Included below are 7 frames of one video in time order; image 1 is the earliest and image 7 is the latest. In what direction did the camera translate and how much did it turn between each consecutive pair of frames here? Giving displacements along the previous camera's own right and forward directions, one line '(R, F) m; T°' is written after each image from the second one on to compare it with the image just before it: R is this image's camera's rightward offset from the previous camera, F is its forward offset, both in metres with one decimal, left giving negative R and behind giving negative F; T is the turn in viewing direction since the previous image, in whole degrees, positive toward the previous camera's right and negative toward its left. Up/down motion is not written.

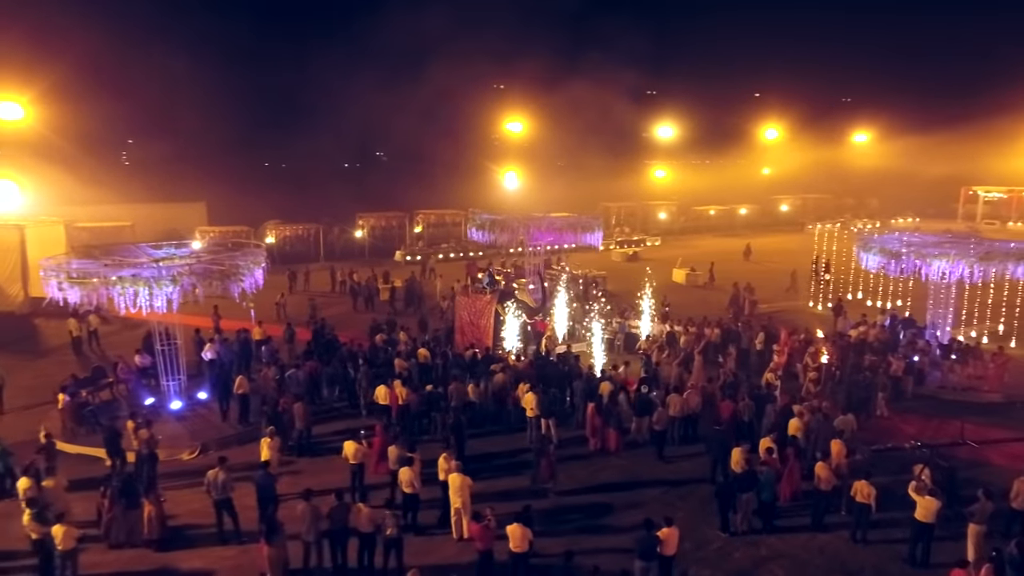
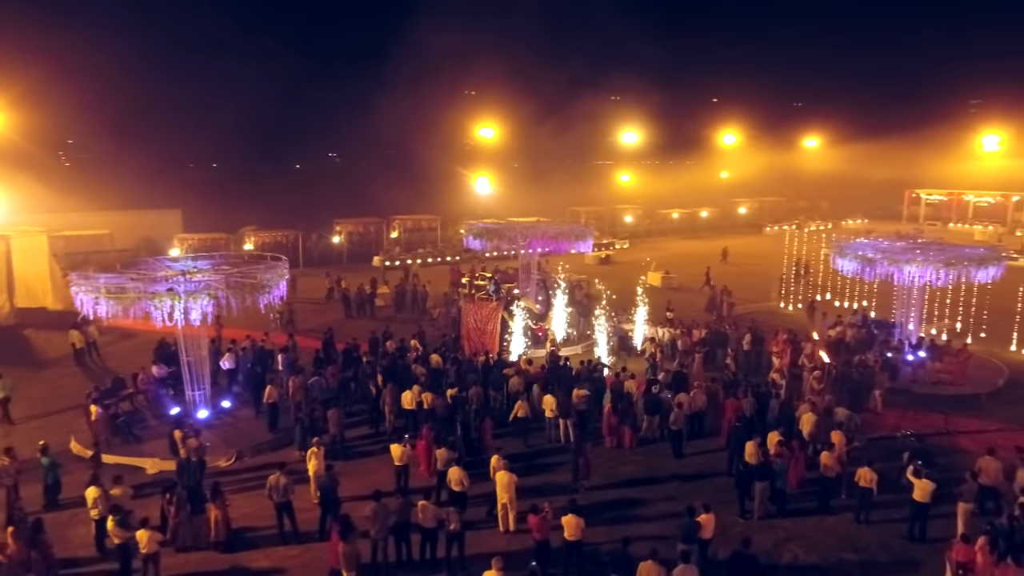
(-1.3, -0.9) m; +4°
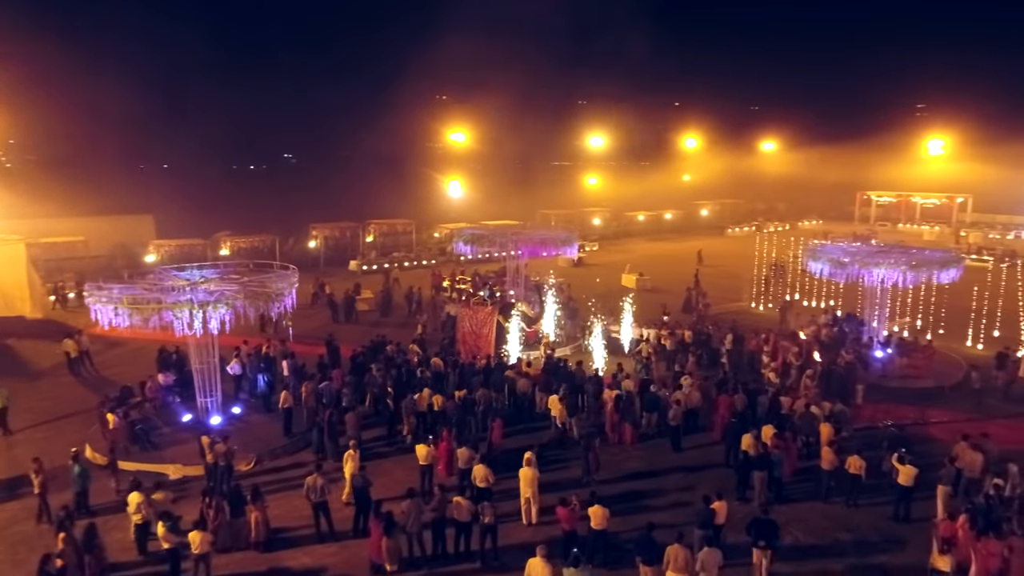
(-1.0, -0.7) m; +3°
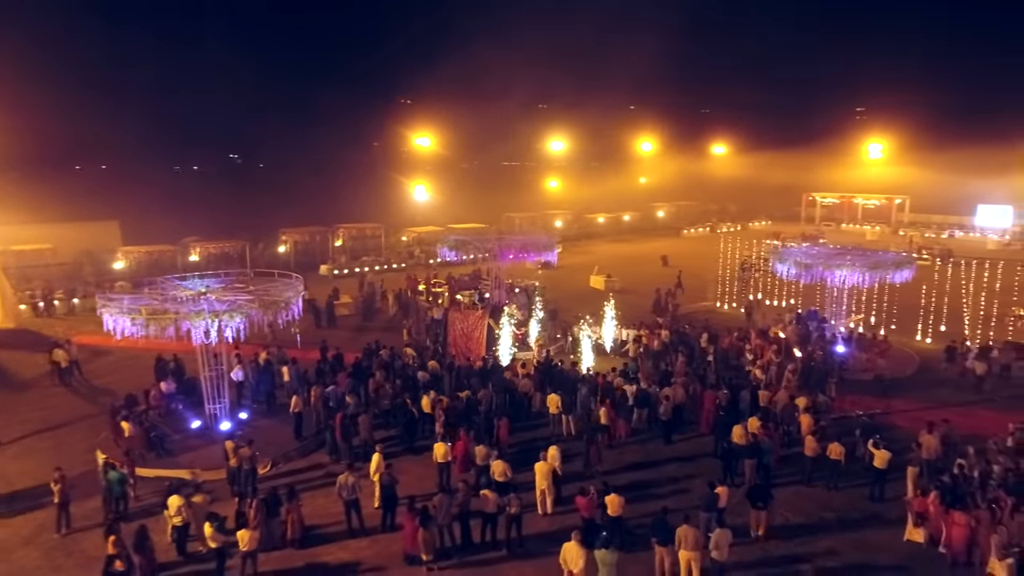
(-1.1, -0.8) m; +4°
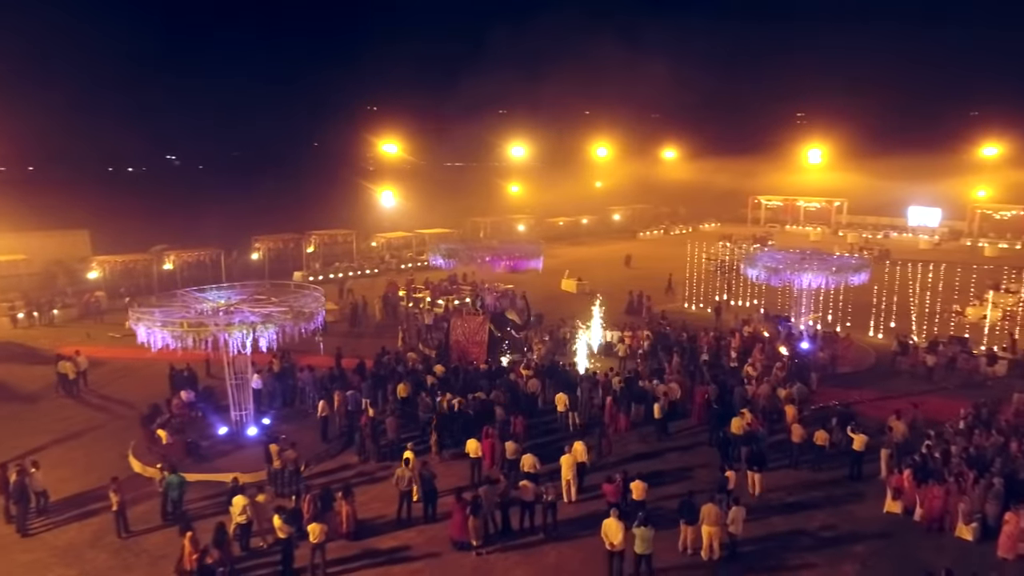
(-1.6, -1.2) m; +5°
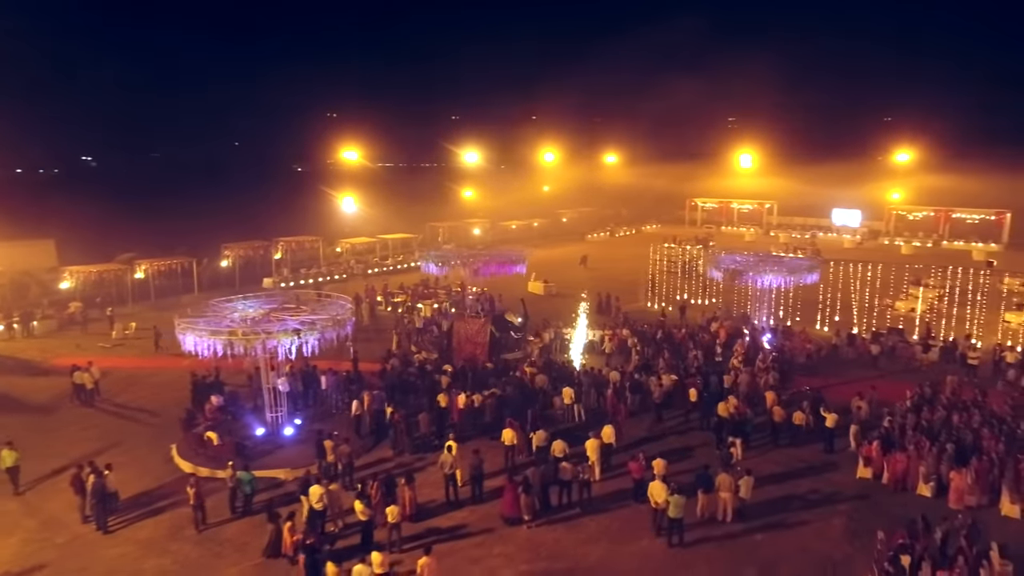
(-2.2, -1.7) m; +6°
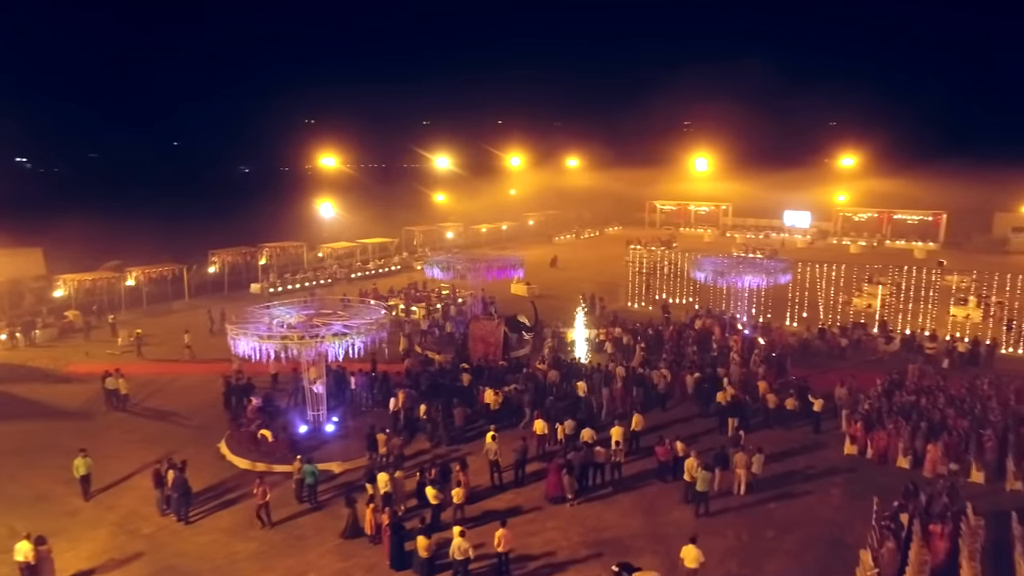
(-2.1, -1.6) m; +4°
